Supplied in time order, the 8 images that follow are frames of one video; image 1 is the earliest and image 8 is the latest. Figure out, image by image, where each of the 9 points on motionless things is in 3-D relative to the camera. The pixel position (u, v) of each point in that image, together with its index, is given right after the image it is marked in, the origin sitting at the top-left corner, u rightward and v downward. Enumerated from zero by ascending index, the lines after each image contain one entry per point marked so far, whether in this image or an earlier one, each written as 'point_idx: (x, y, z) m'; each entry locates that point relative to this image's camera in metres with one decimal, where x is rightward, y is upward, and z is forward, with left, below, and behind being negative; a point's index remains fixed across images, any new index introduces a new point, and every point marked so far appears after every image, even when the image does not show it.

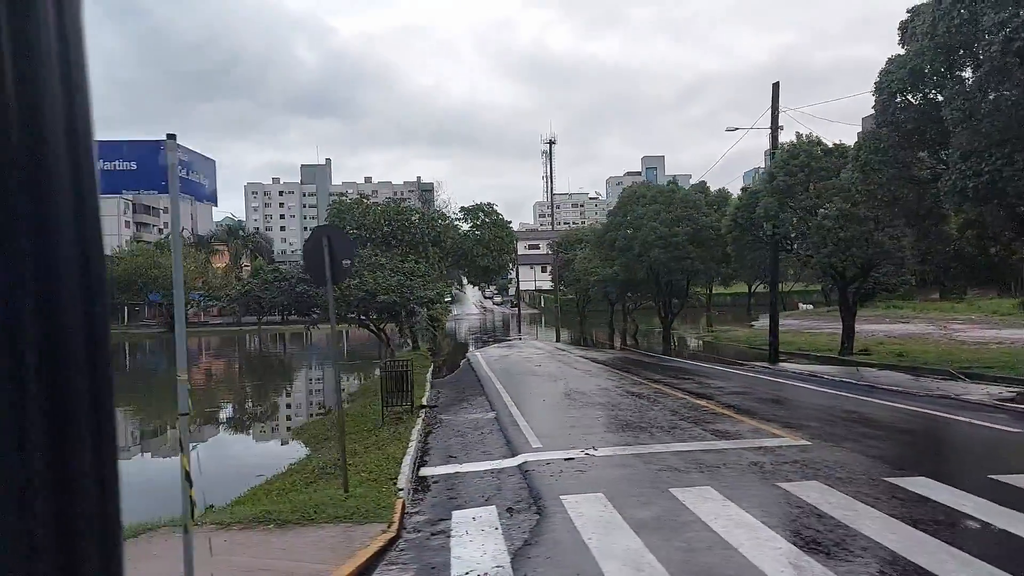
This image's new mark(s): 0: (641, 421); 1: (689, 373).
0: (+1.9, -1.9, +9.9) m
1: (+4.2, -2.0, +16.6) m
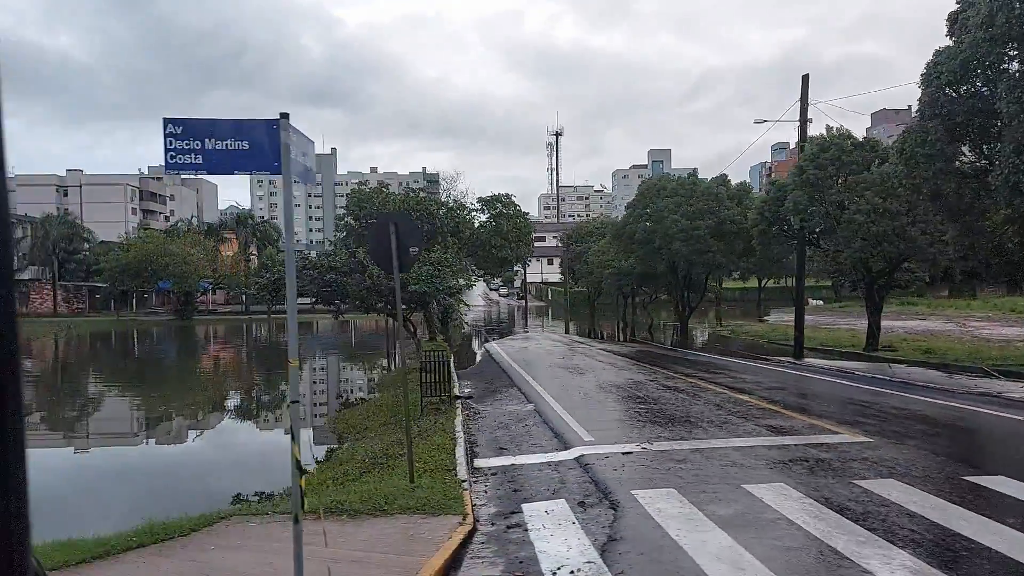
0: (+2.5, -1.8, +9.8) m
1: (+4.9, -1.9, +16.5) m
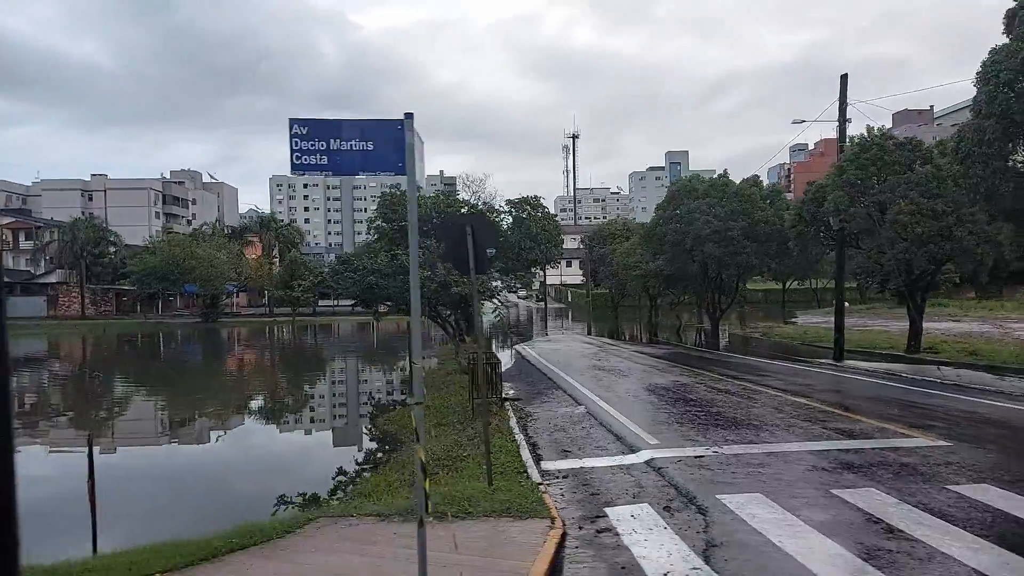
0: (+3.3, -1.8, +9.6) m
1: (+5.8, -1.9, +16.3) m
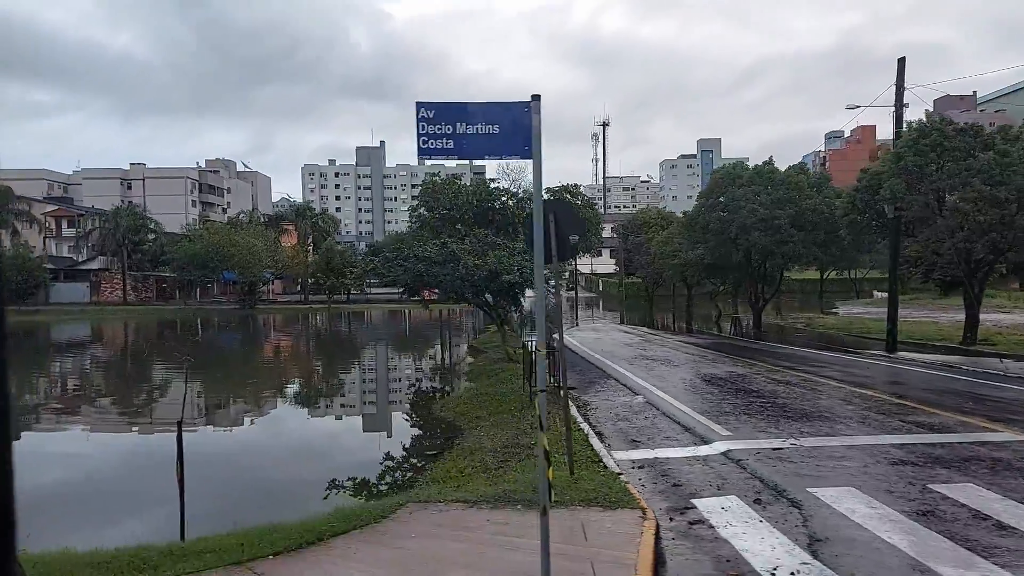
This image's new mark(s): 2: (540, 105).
0: (+4.2, -1.6, +9.4) m
1: (+6.9, -1.7, +16.0) m
2: (+0.1, +0.9, +3.4) m
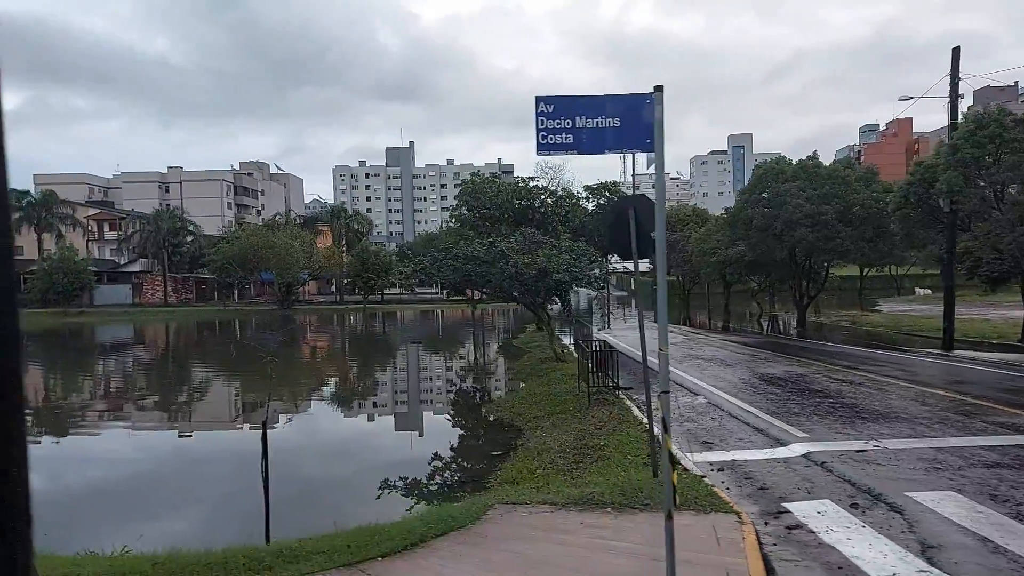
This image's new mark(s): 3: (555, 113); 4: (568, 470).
0: (+5.0, -1.6, +9.2) m
1: (+8.1, -1.6, +15.6) m
2: (+0.7, +0.9, +3.4) m
3: (+0.2, +0.8, +3.4) m
4: (+0.6, -1.9, +7.1) m
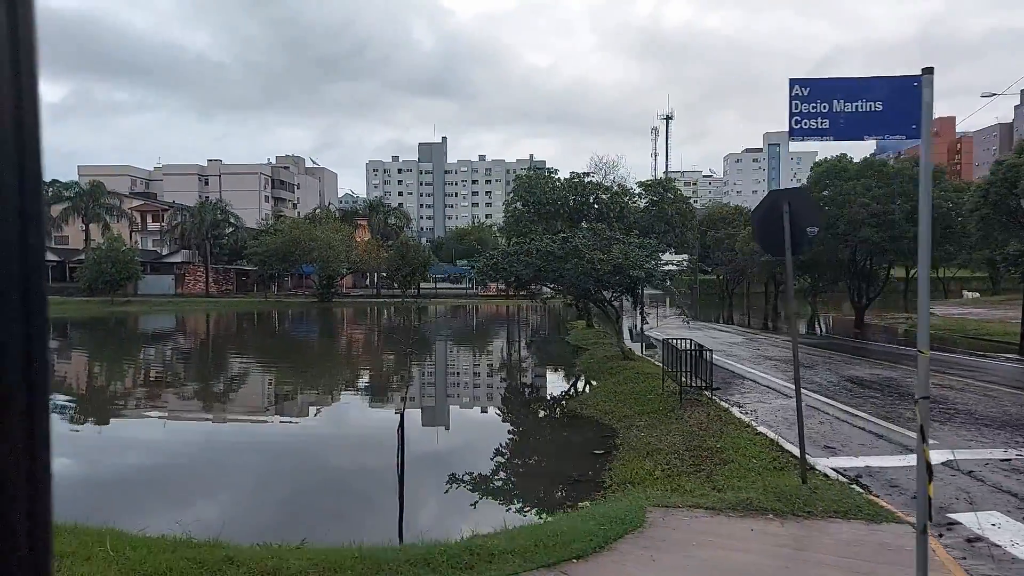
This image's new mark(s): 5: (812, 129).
0: (+6.3, -1.6, +8.8) m
1: (+9.6, -1.7, +15.1) m
2: (+1.9, +0.9, +3.1) m
3: (+1.3, +0.9, +3.2) m
4: (+1.8, -1.8, +6.9) m
5: (+1.4, +0.7, +3.2) m
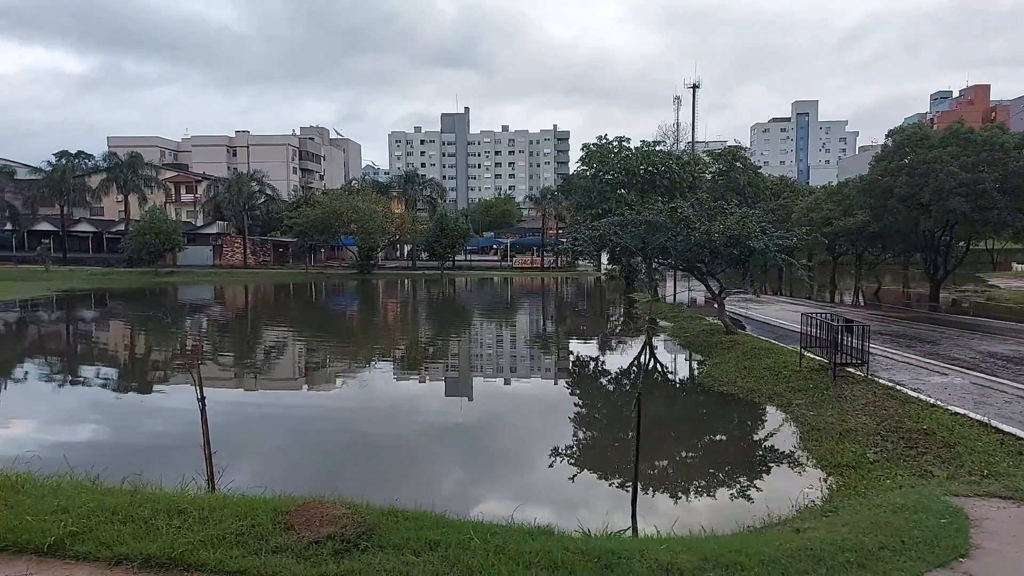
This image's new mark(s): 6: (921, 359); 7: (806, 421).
0: (+8.4, -1.3, +8.3) m
1: (+11.9, -1.1, +14.6) m
2: (+3.8, +1.0, +2.7) m
3: (+3.3, +1.0, +2.7) m
4: (+3.9, -1.6, +6.6) m
5: (+3.3, +0.8, +2.7) m
6: (+7.0, -1.2, +11.9) m
7: (+3.8, -1.6, +8.8) m
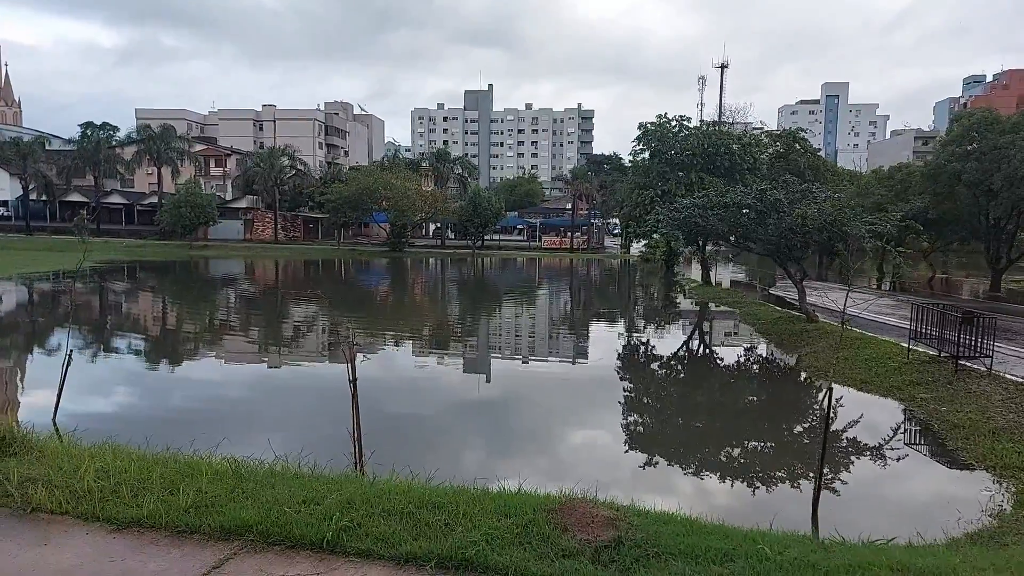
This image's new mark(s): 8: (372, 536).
0: (+9.9, -1.3, +7.9) m
1: (+13.5, -1.0, +14.0) m
2: (+5.2, +1.0, +2.3) m
3: (+4.7, +0.9, +2.4) m
4: (+5.3, -1.5, +6.2) m
5: (+4.7, +0.8, +2.4) m
6: (+8.5, -1.1, +11.4) m
7: (+5.3, -1.5, +8.4) m
8: (-0.7, -1.2, +3.2) m
